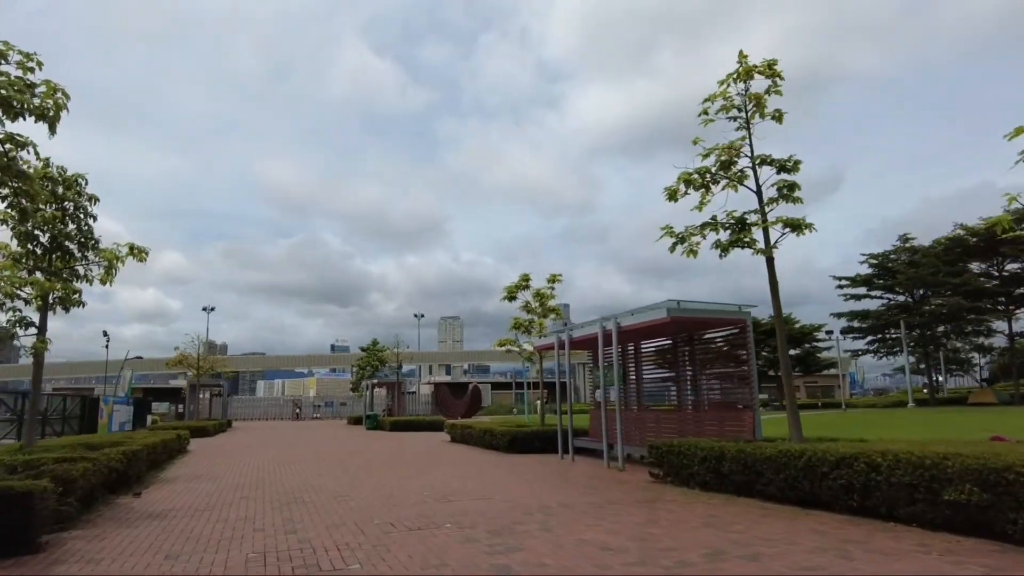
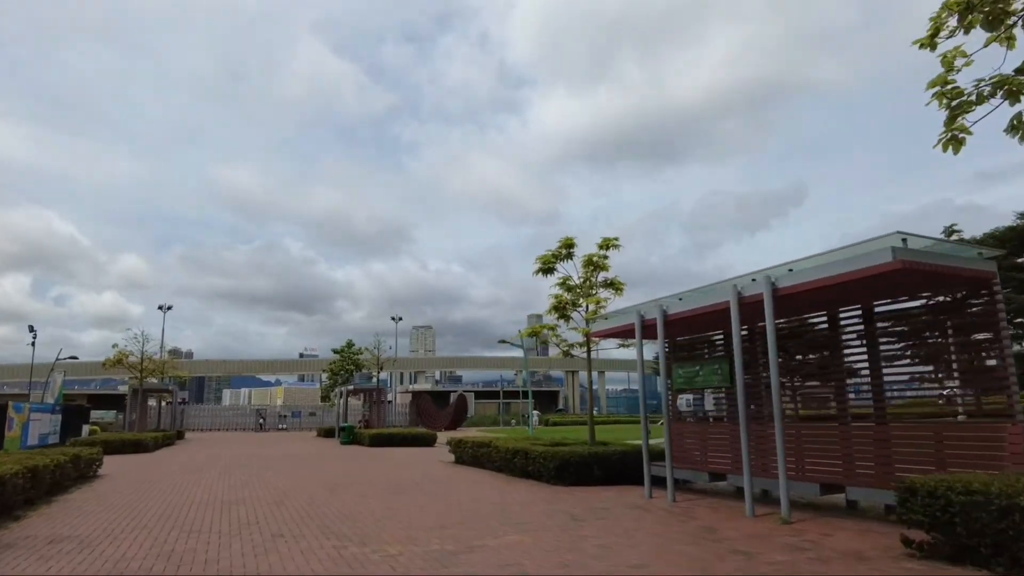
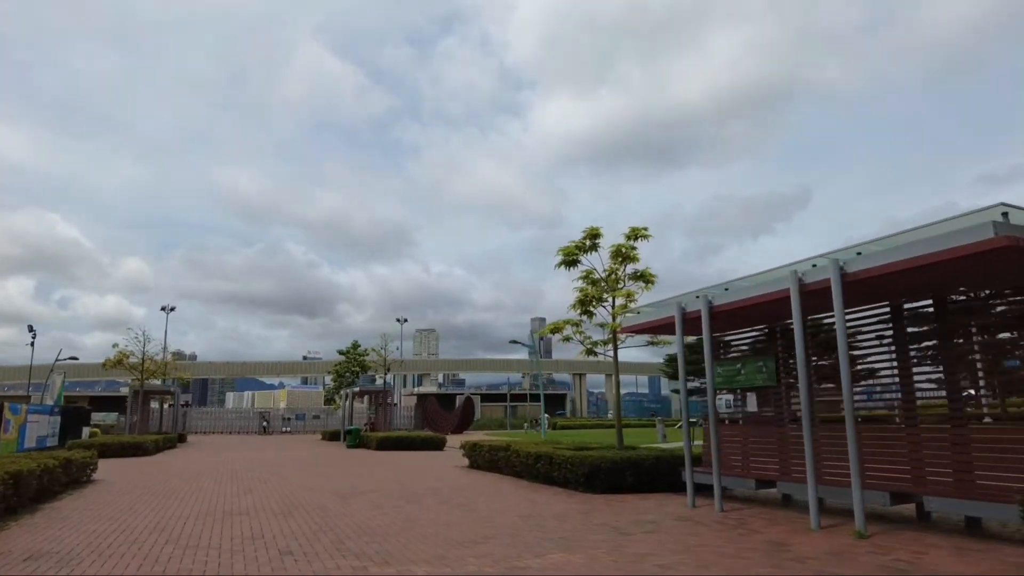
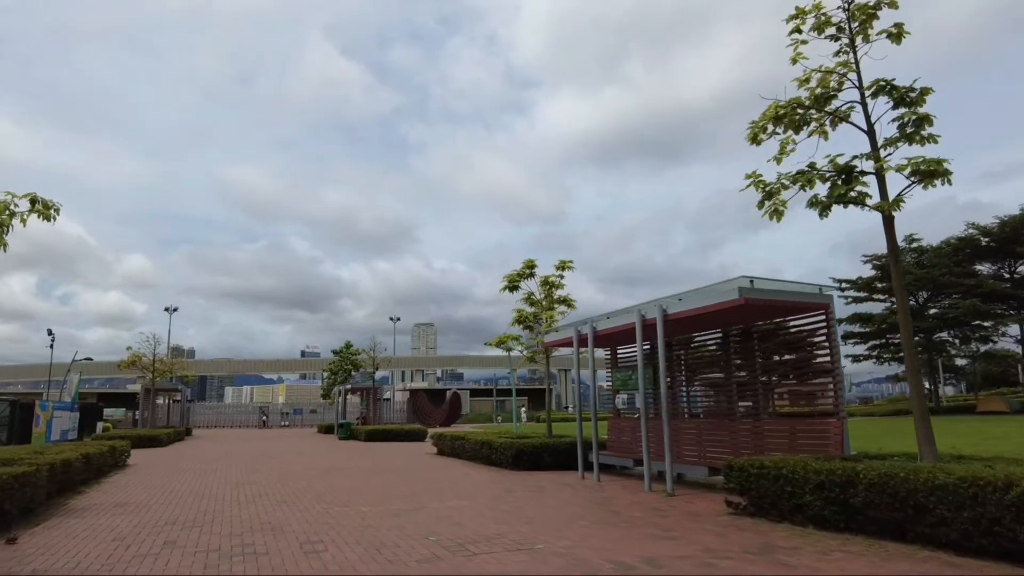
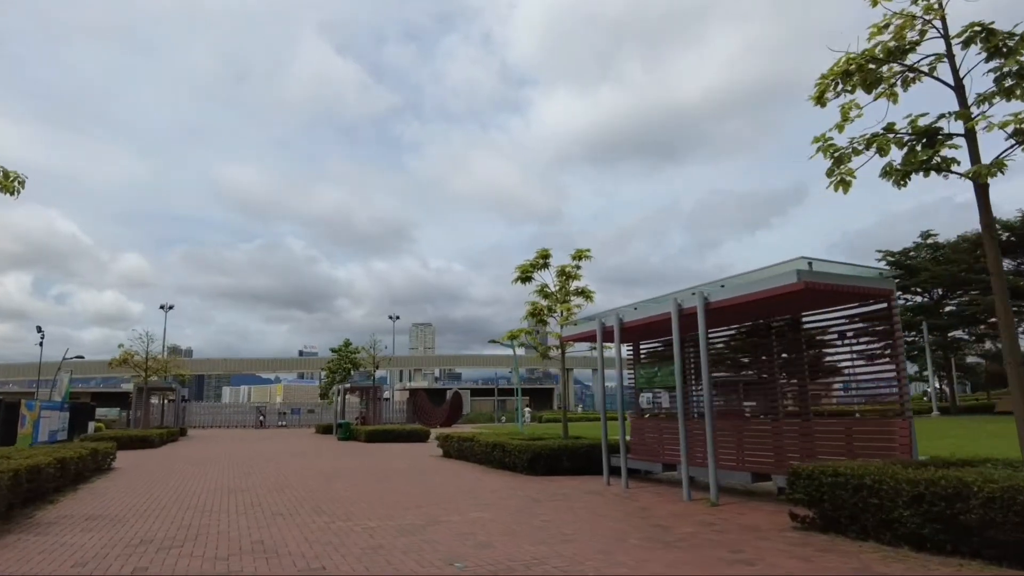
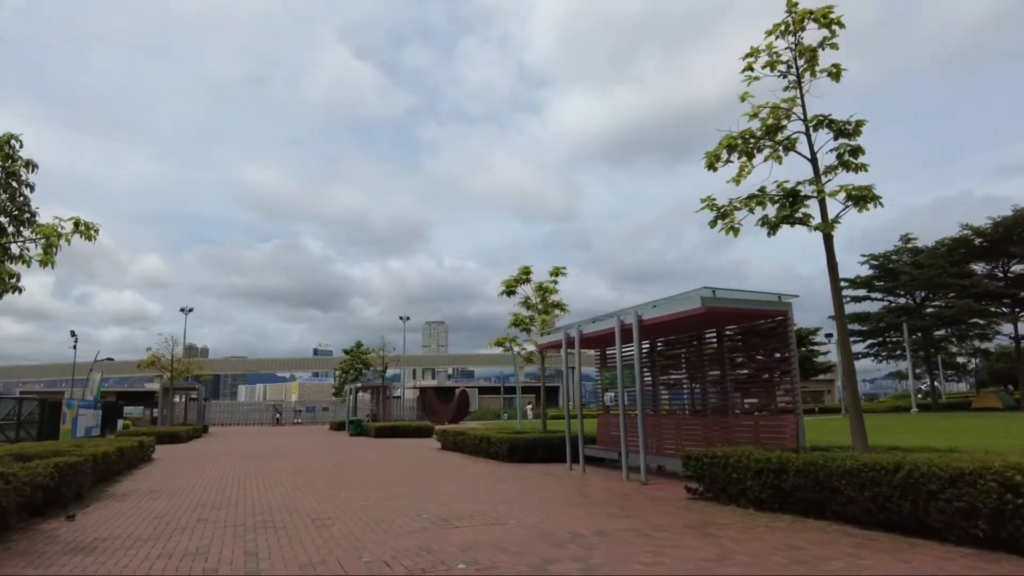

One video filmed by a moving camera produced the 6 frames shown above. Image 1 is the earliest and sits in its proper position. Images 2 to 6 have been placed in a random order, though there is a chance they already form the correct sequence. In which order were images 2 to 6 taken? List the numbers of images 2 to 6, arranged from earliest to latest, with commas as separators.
6, 4, 5, 2, 3
